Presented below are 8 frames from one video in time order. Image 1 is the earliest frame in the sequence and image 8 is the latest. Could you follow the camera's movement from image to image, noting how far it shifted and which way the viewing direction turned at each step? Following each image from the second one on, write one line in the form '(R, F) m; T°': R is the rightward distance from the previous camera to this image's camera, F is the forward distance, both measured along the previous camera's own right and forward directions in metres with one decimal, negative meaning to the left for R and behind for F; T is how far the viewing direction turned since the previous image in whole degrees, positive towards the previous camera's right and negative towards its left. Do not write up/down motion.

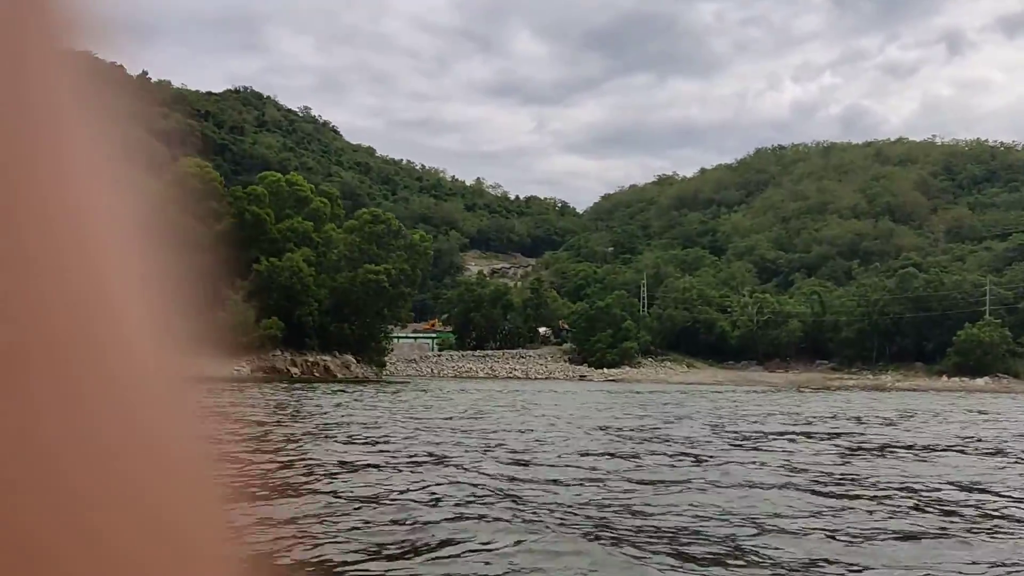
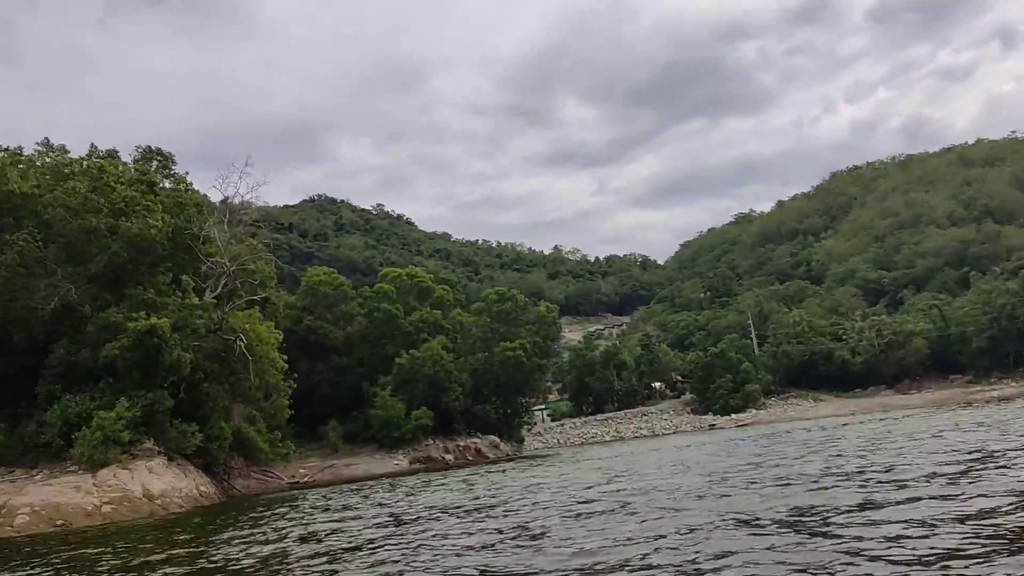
(-2.8, -1.1) m; -5°
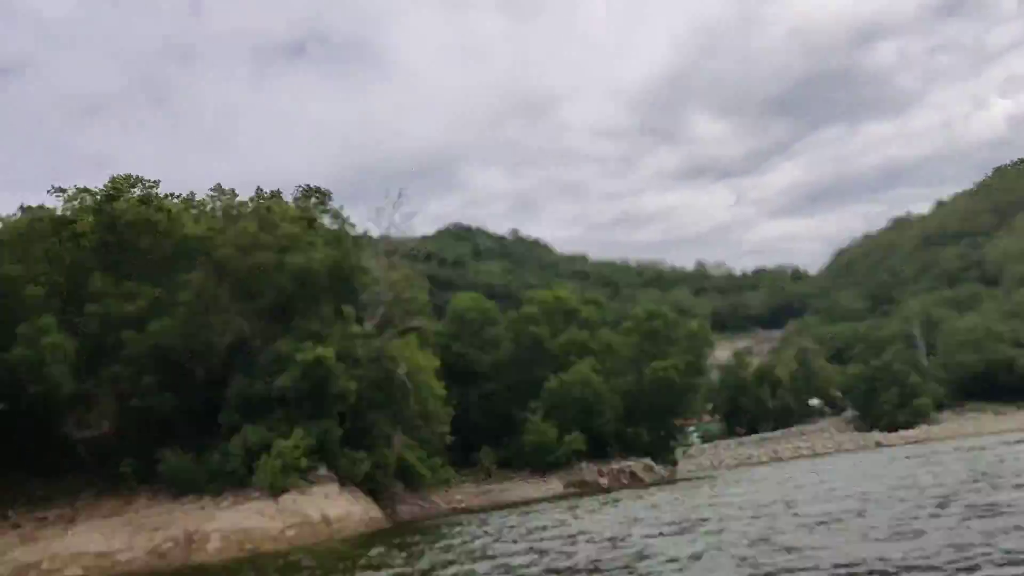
(-0.5, +0.3) m; -9°
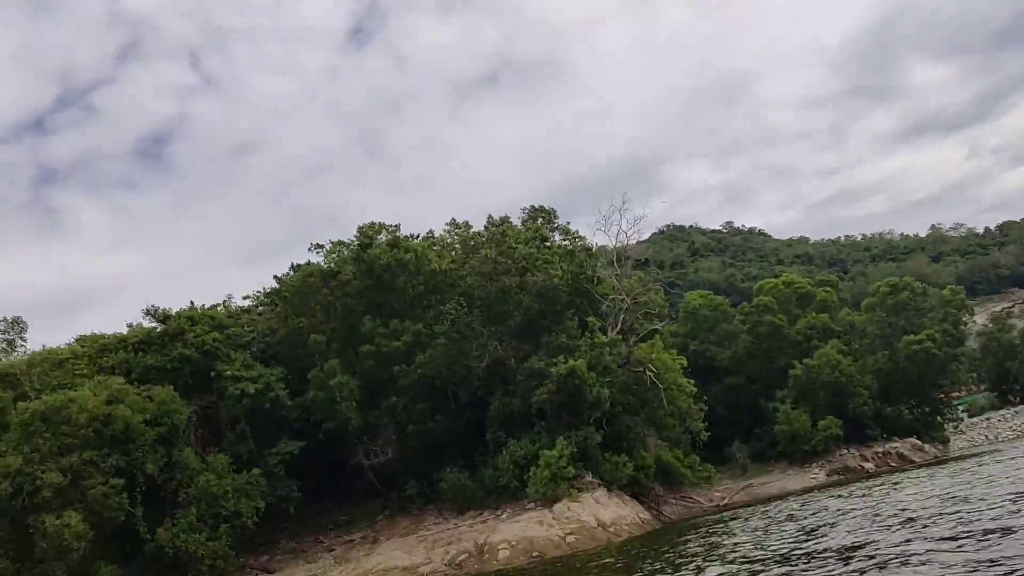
(-0.6, -0.7) m; -13°
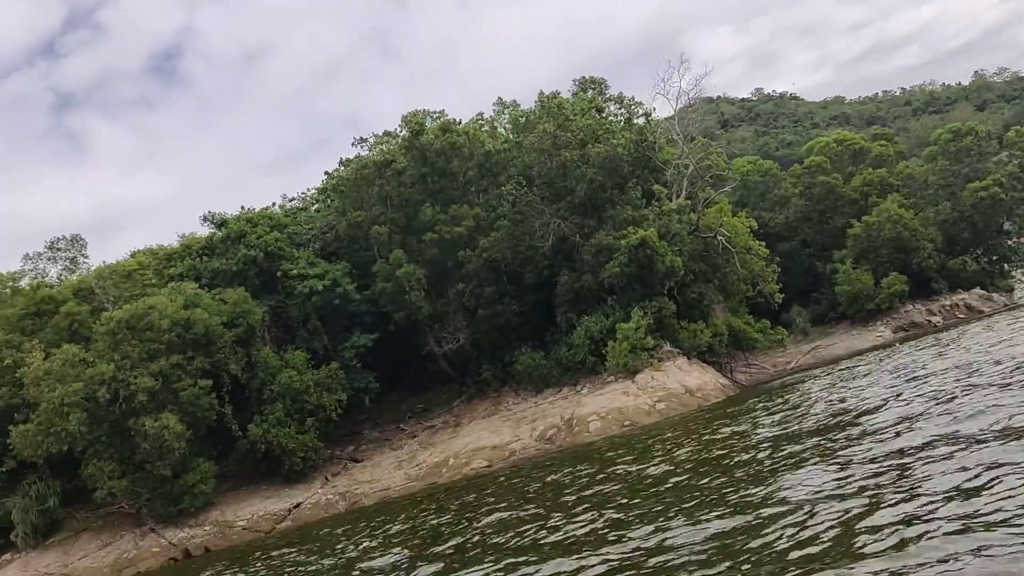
(-1.0, +0.5) m; -2°
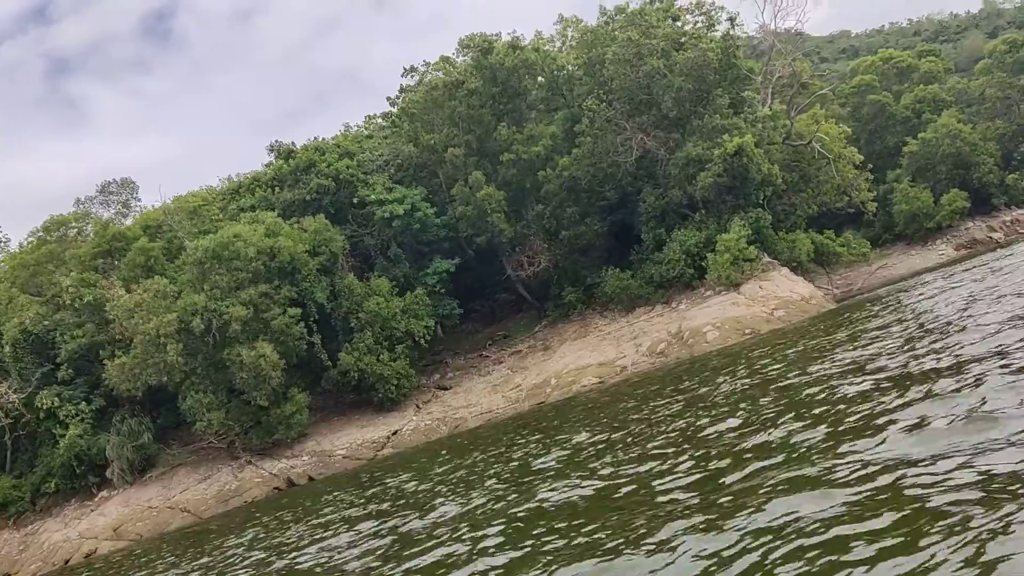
(-2.4, +0.8) m; -1°
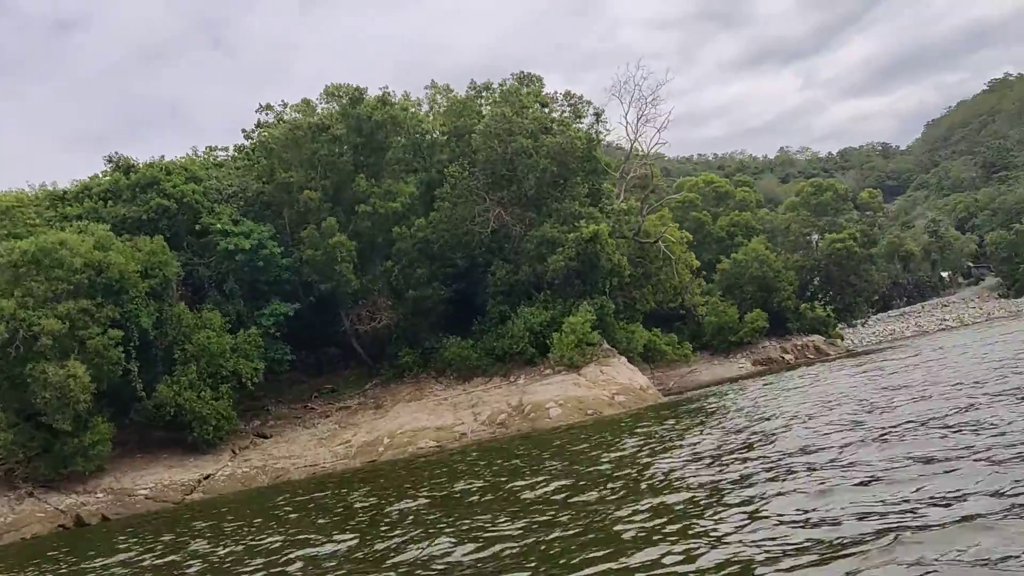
(-1.2, +0.3) m; +12°
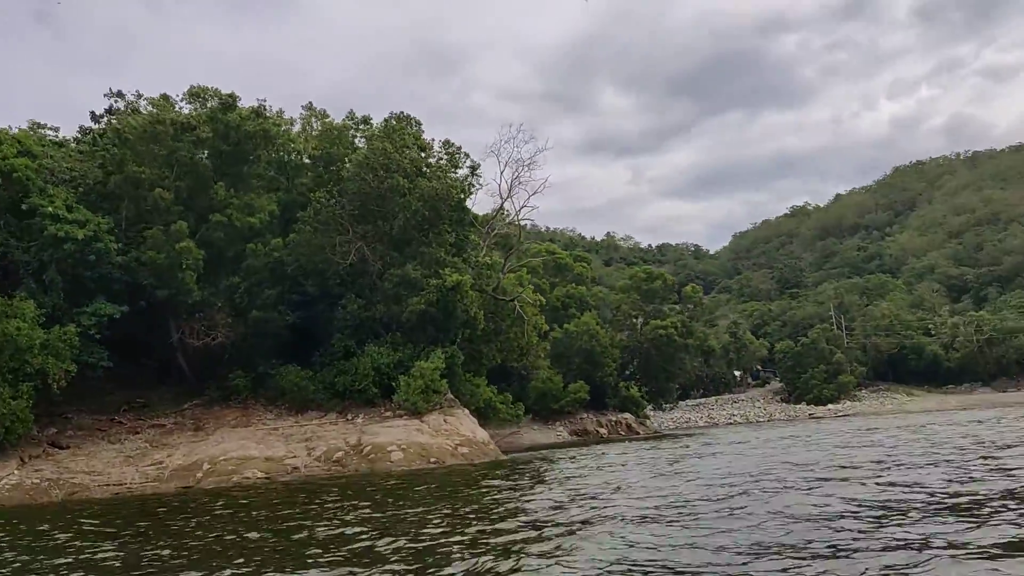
(-1.0, +0.3) m; +11°
